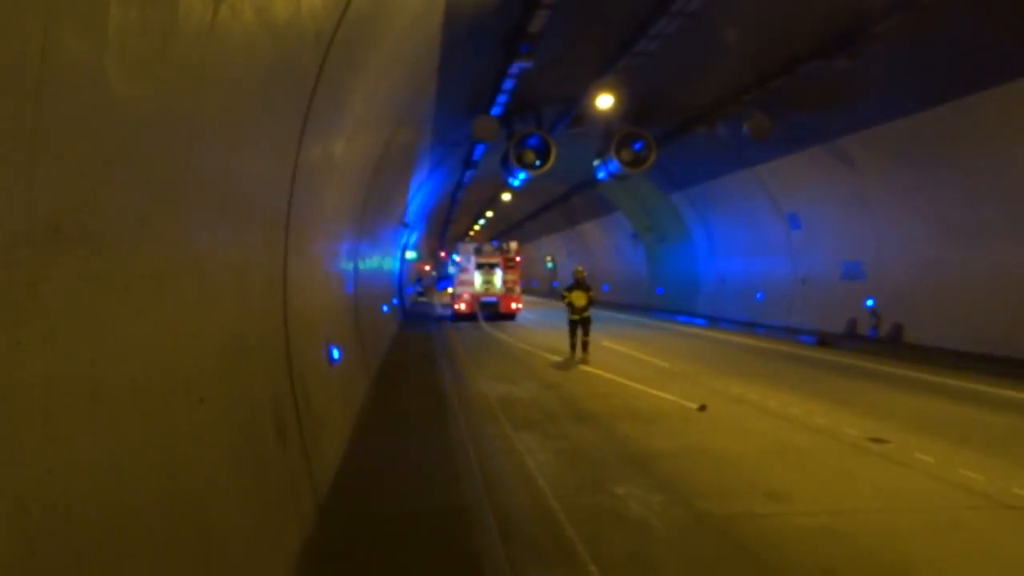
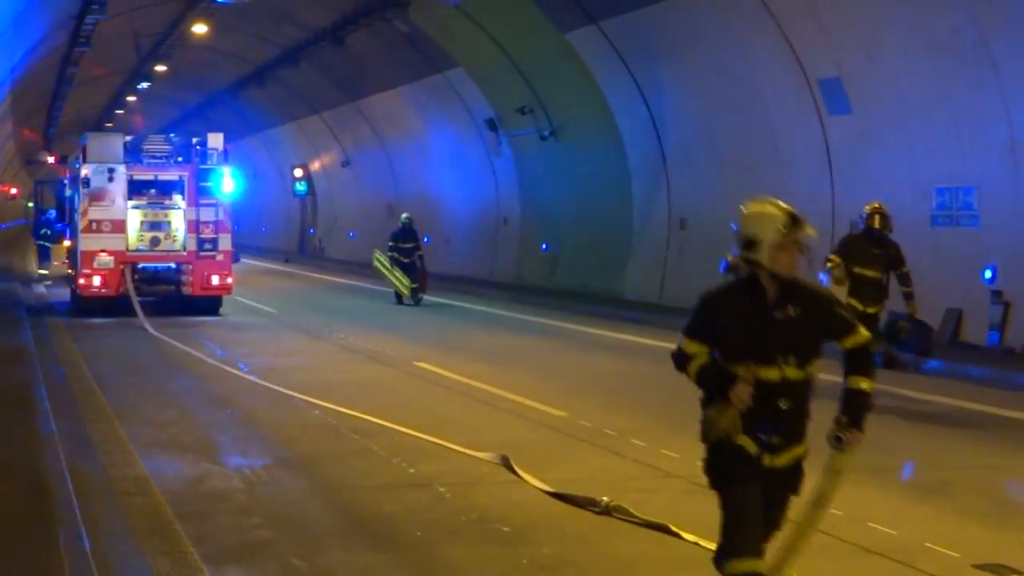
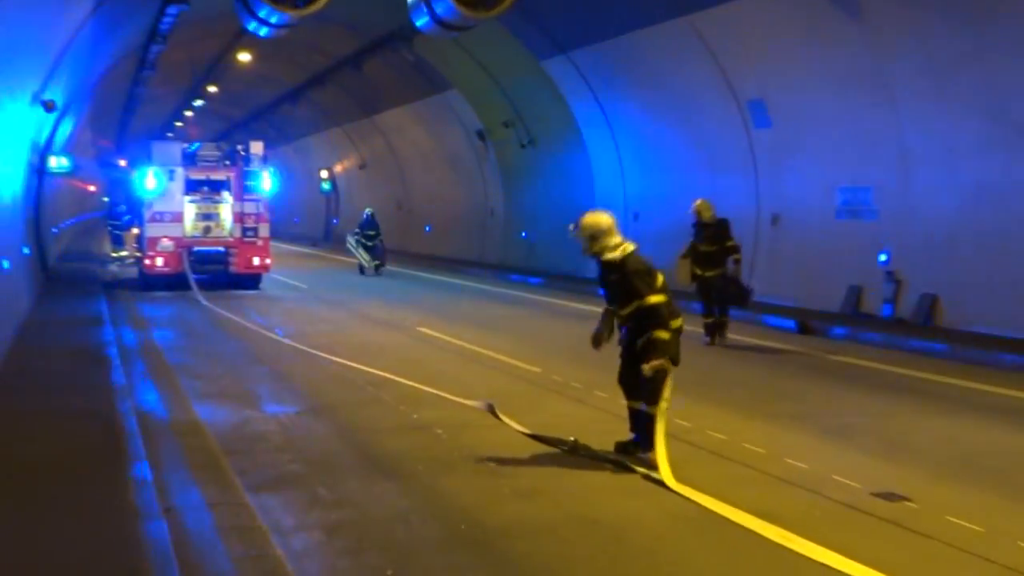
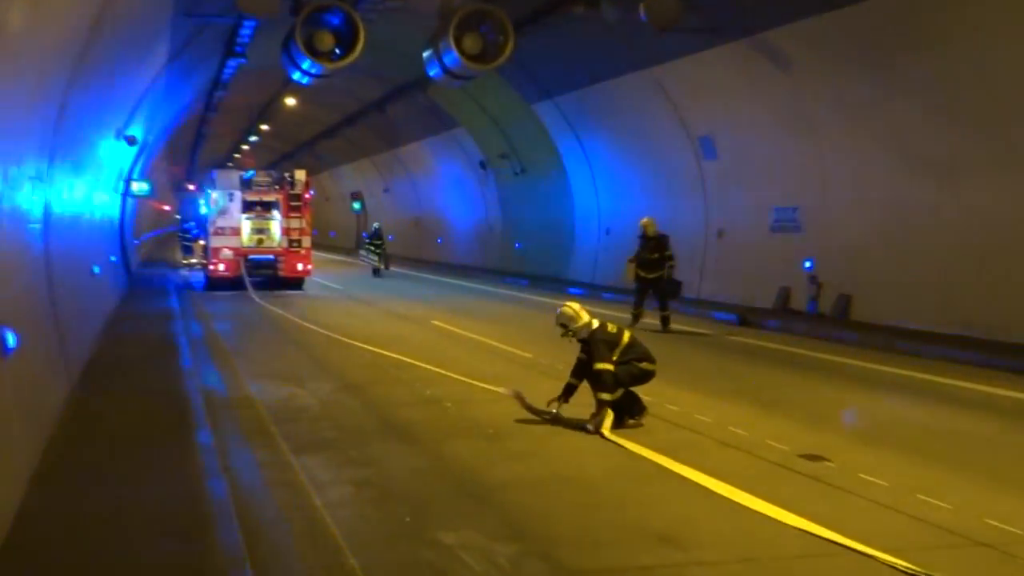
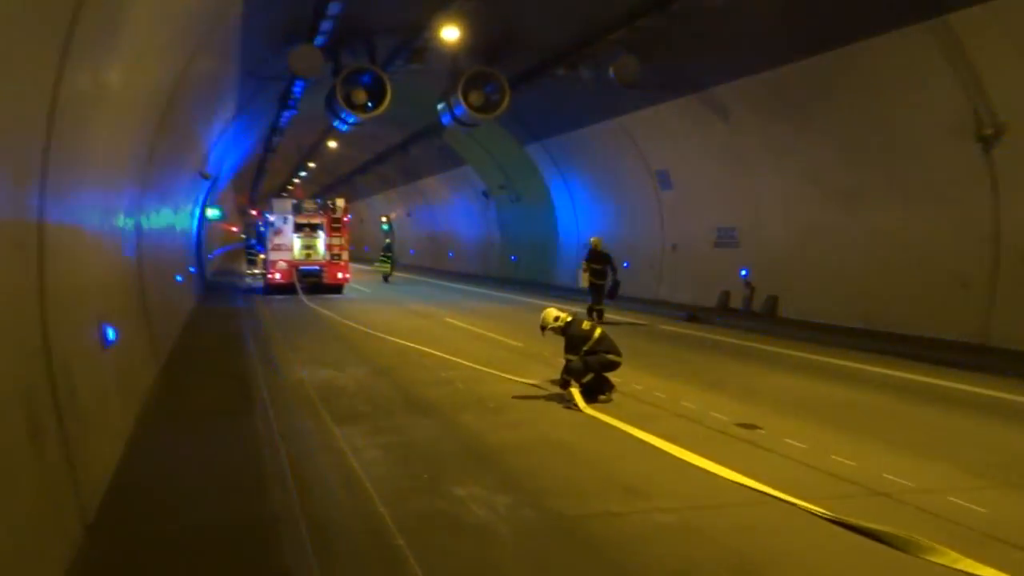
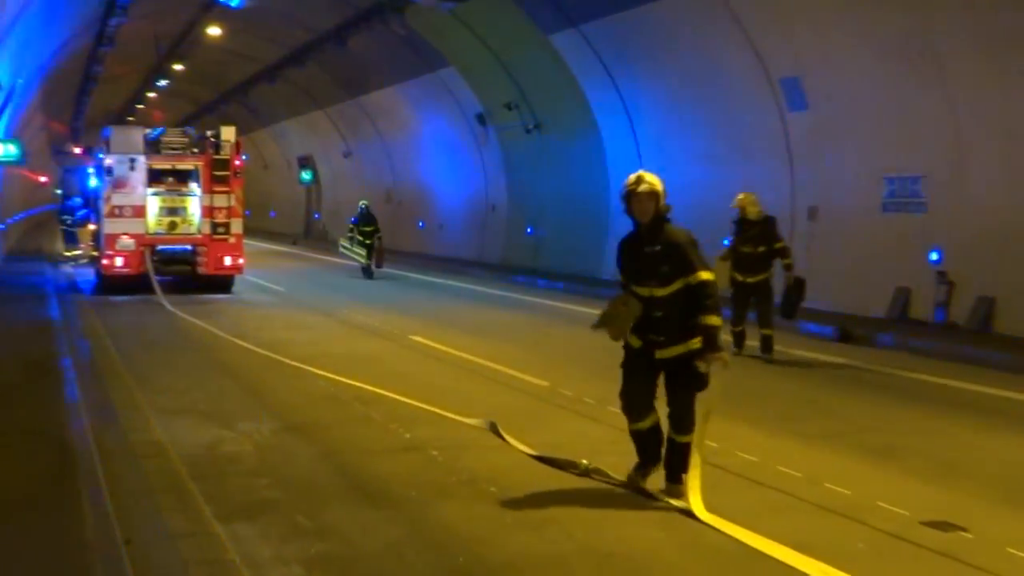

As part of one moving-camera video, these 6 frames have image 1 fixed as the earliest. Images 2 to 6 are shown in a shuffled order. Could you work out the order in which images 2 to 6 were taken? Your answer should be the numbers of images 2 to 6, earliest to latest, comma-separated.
5, 4, 3, 6, 2
